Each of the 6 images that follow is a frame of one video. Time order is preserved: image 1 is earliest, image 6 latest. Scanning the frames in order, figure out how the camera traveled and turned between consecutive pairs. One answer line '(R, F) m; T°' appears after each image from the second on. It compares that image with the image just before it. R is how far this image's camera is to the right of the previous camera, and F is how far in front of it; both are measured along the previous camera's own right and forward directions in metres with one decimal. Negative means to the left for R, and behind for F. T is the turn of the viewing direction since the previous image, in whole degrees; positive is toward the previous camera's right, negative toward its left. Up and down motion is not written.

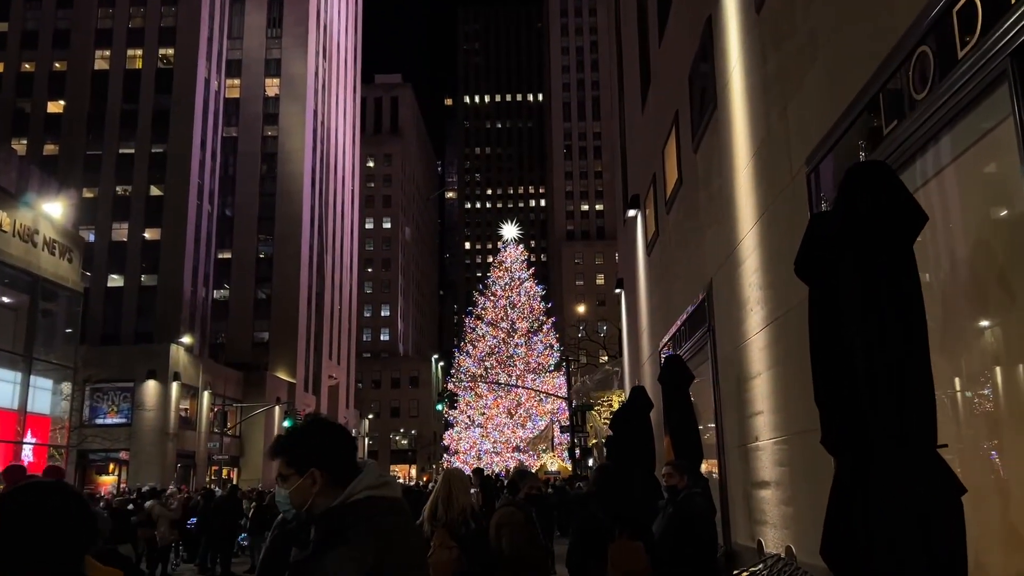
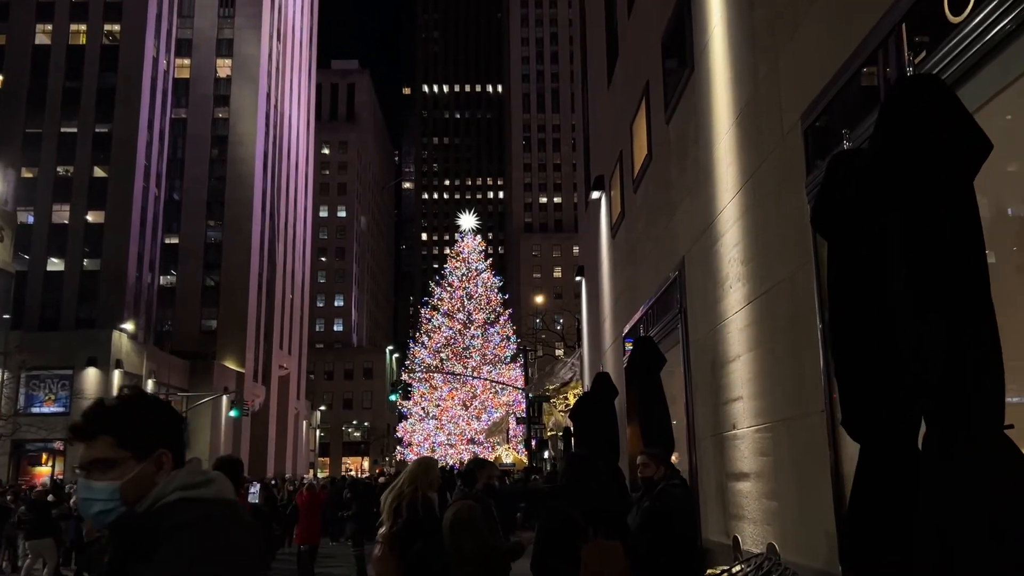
(0.0, +0.9) m; +3°
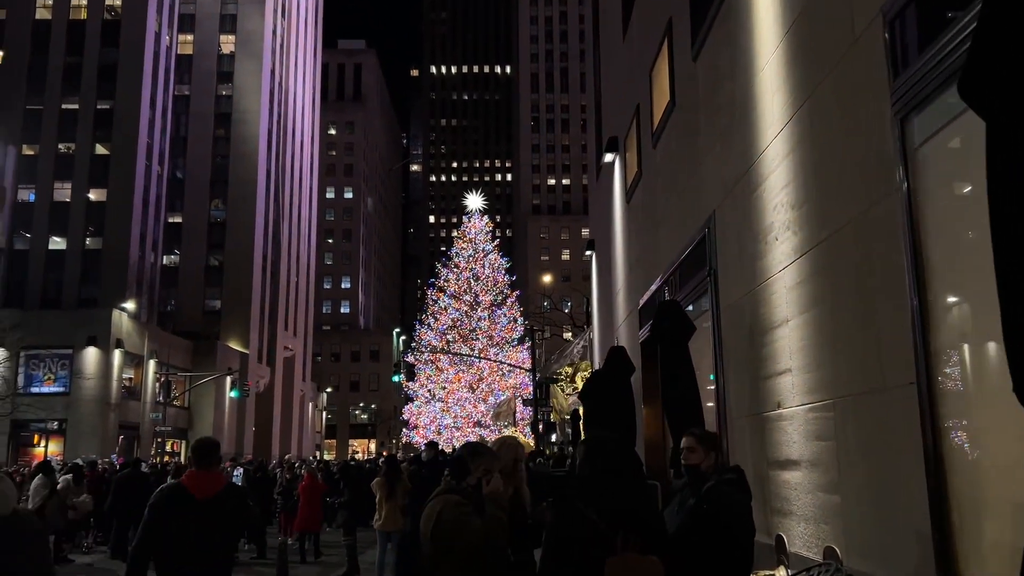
(0.0, +1.4) m; -1°
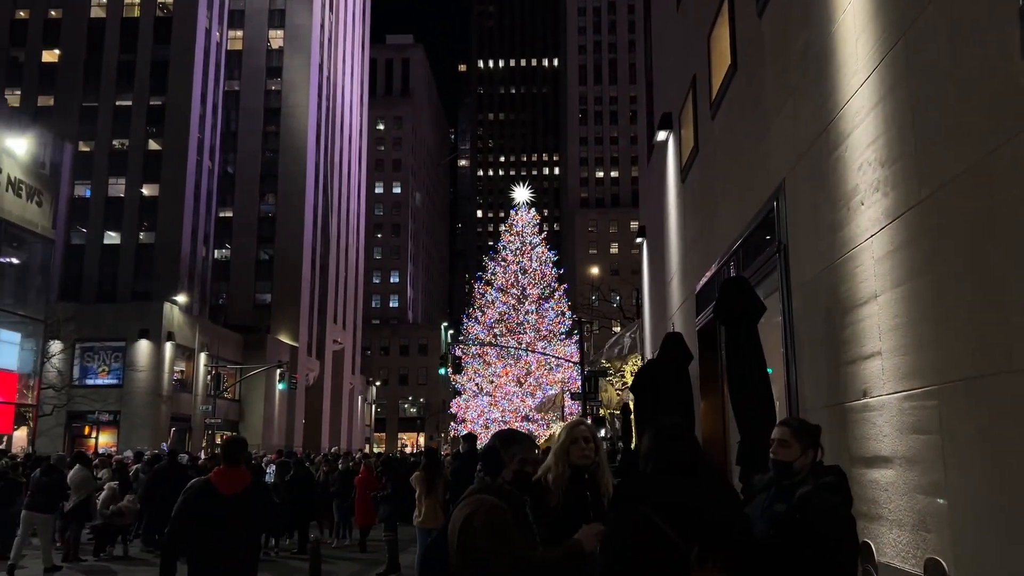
(0.0, +0.8) m; -3°
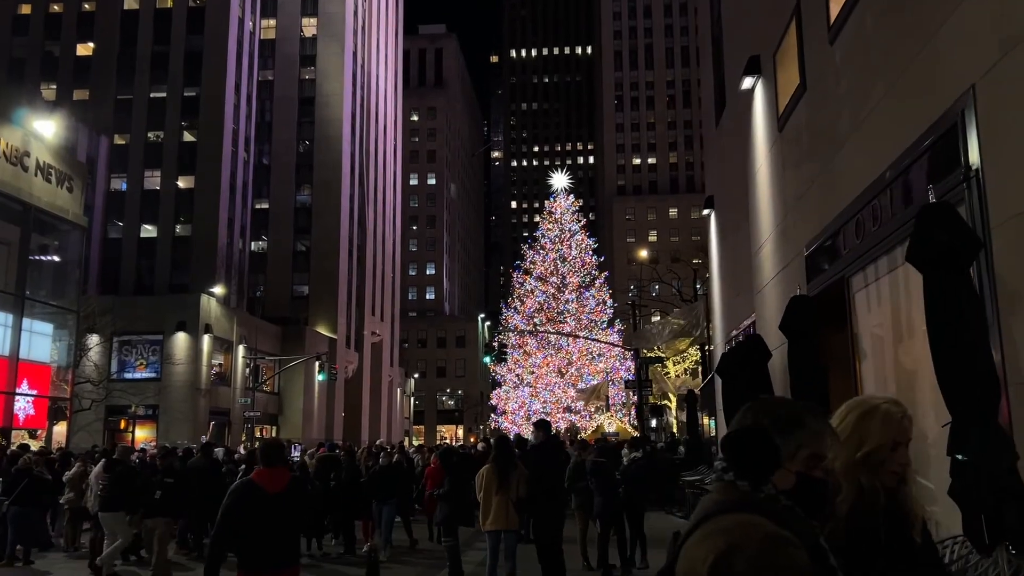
(-0.6, +1.9) m; -2°
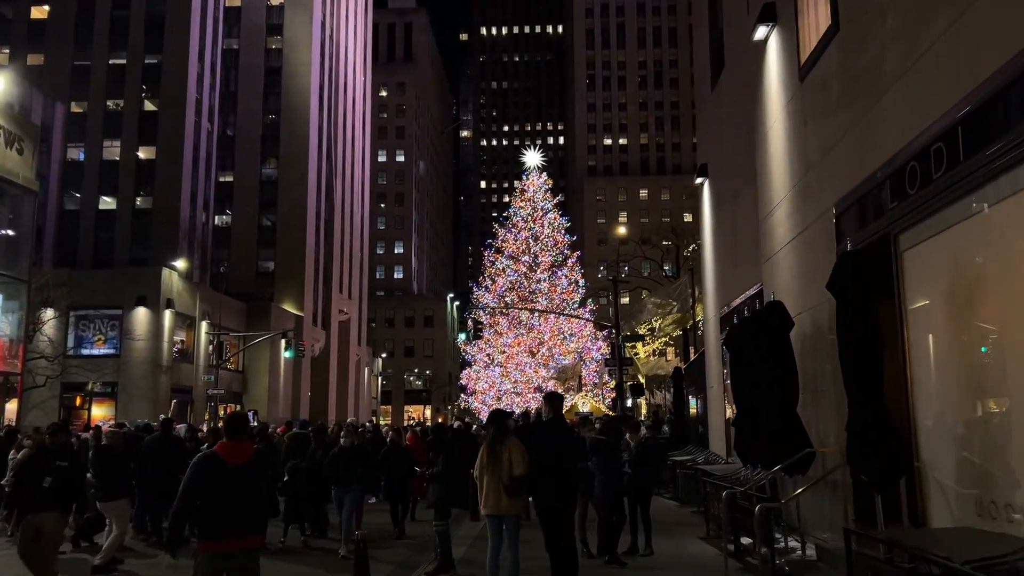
(-0.4, +1.2) m; +2°
